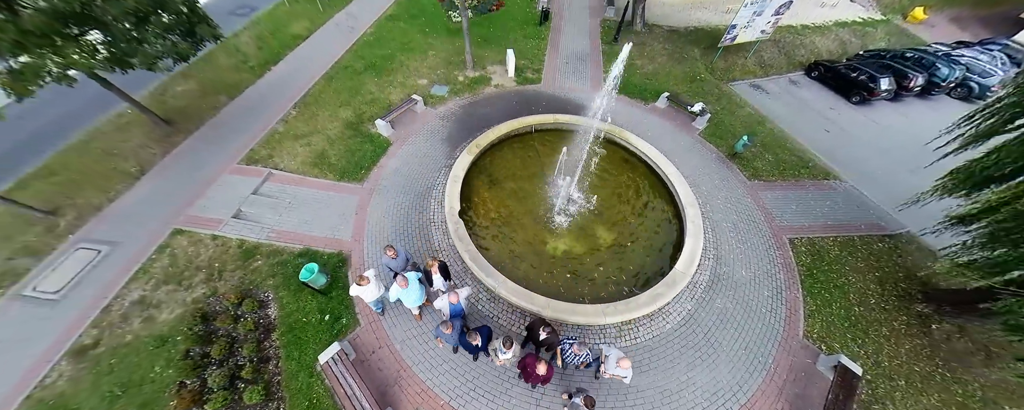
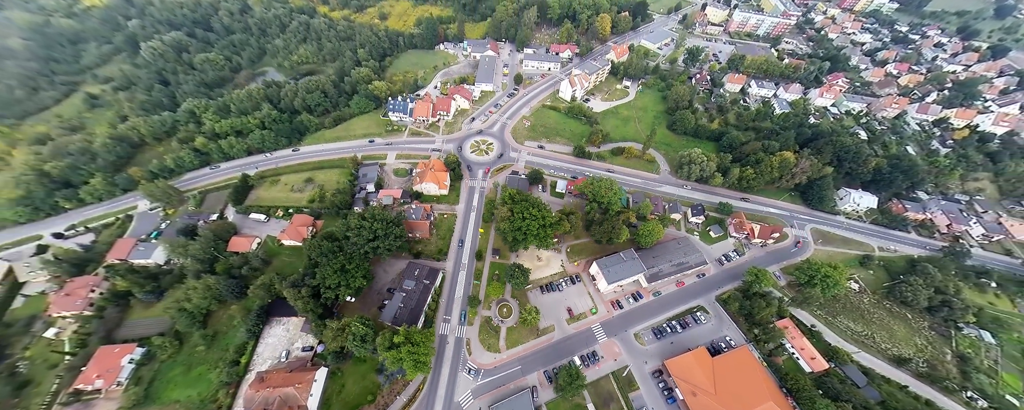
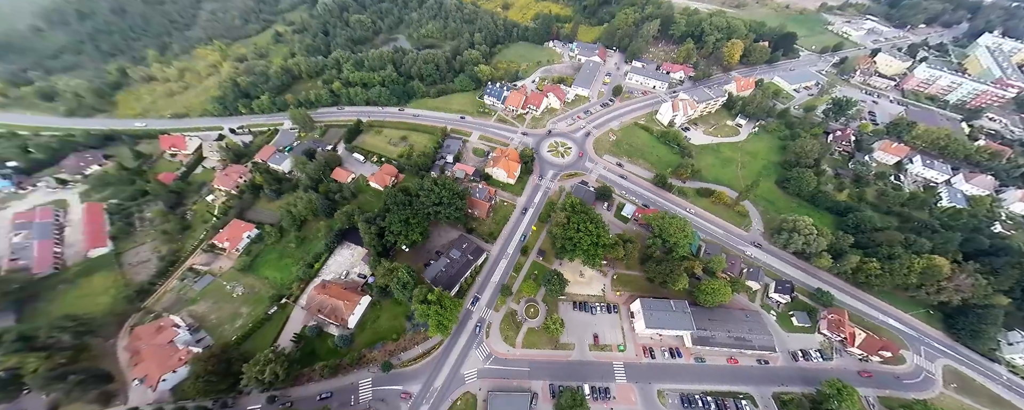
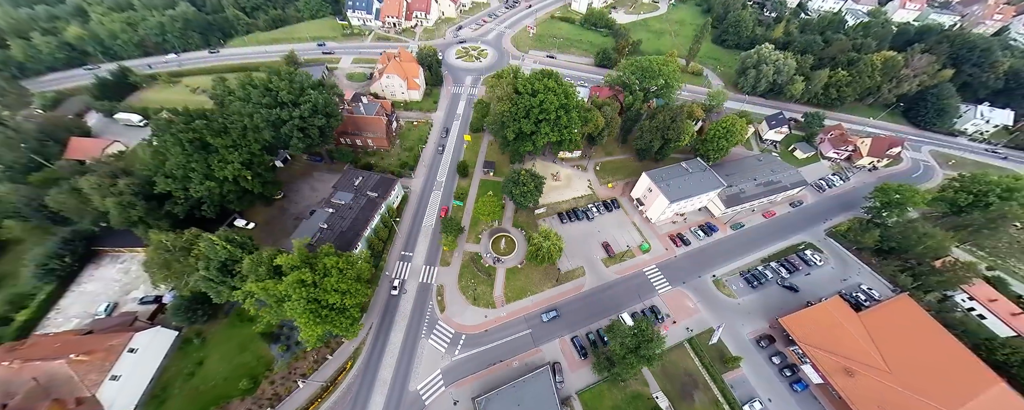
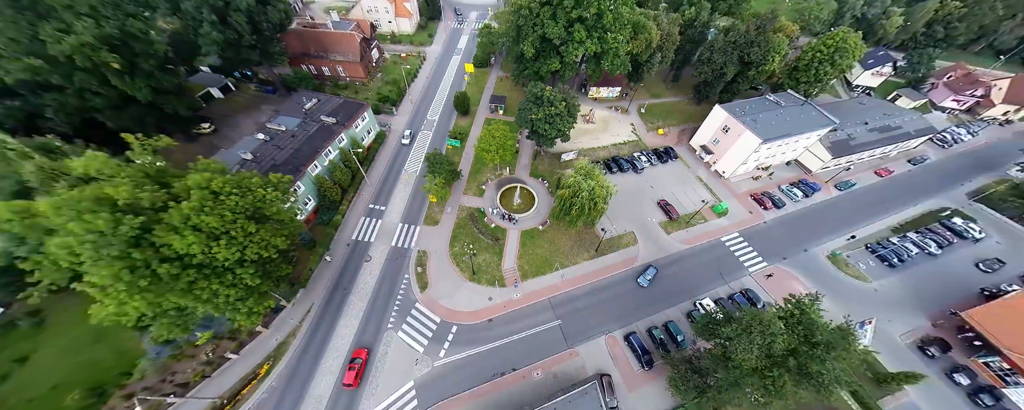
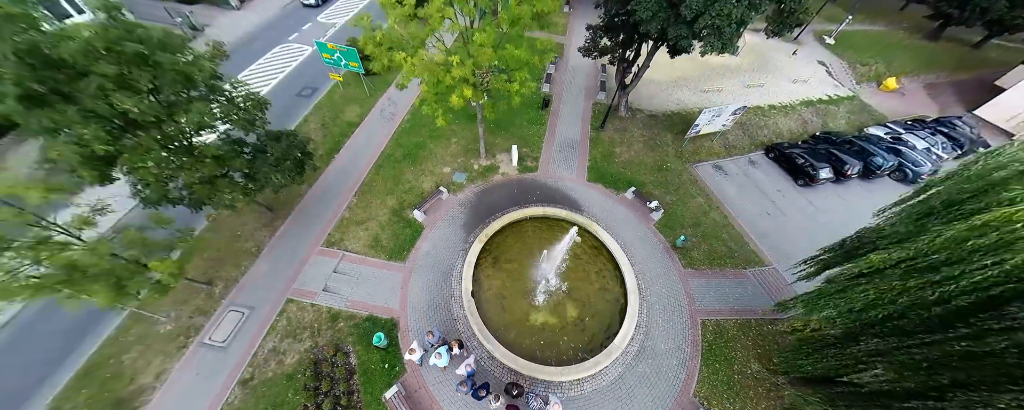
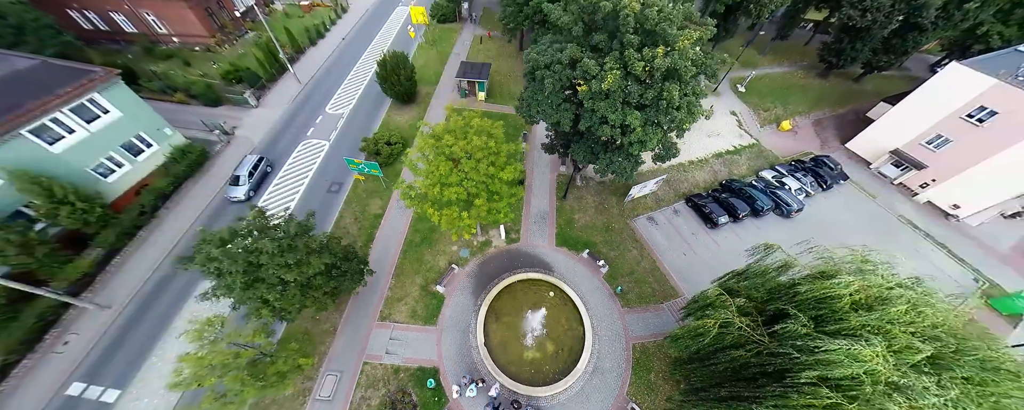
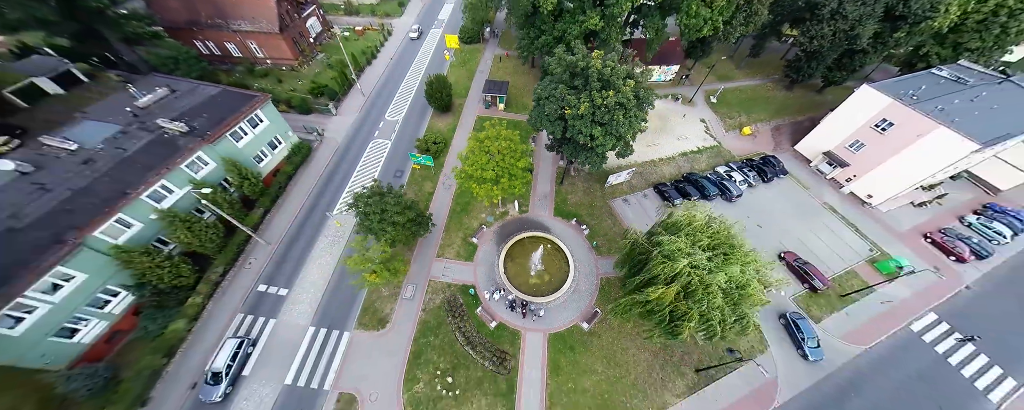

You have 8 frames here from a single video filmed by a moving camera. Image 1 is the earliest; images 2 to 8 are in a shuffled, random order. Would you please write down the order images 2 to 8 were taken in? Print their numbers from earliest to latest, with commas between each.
6, 7, 8, 5, 4, 2, 3
